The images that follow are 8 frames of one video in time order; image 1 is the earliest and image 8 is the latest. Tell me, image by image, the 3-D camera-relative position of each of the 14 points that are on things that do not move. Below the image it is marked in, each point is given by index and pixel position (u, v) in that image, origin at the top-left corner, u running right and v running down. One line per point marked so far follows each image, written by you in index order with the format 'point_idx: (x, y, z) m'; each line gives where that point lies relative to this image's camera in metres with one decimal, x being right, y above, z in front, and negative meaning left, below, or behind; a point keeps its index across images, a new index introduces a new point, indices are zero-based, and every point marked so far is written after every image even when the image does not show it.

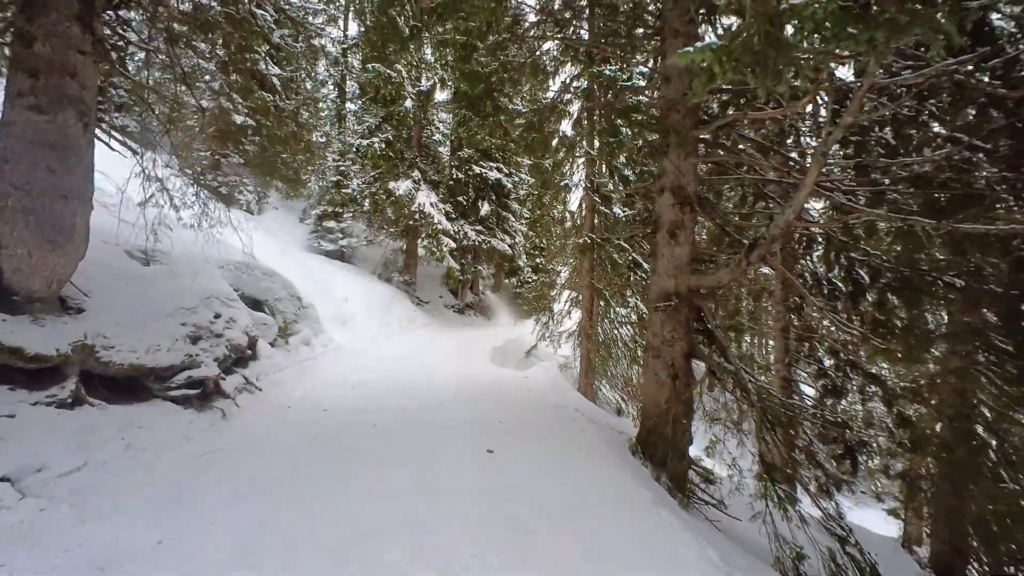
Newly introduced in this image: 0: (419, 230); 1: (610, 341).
0: (-3.0, +1.9, +15.2) m
1: (+2.3, -1.3, +11.4) m
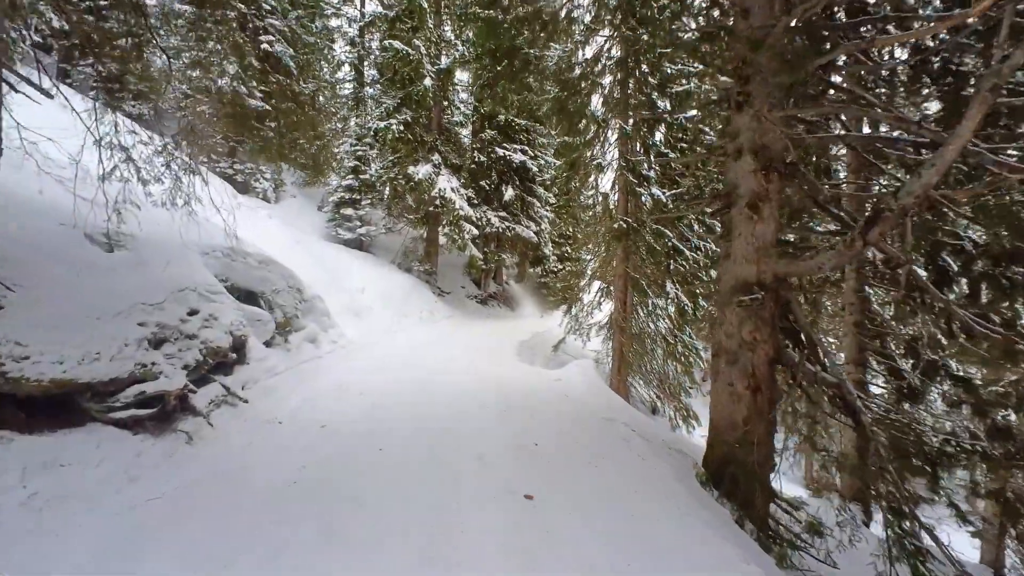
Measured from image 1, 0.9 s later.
0: (-2.3, +2.2, +14.5) m
1: (+2.9, -1.0, +10.5) m
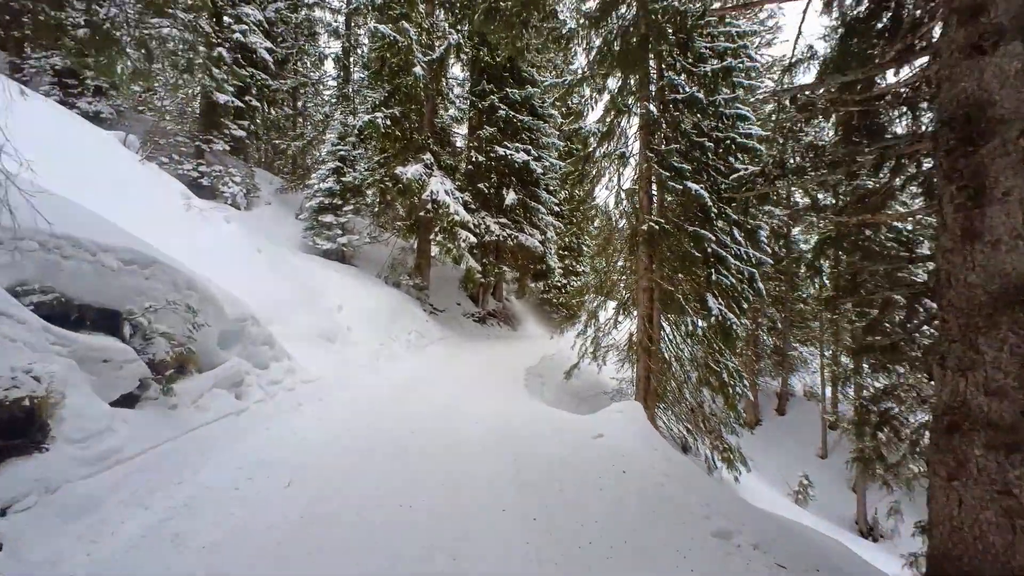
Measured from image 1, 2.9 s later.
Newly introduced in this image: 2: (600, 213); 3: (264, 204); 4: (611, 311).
0: (-2.2, +1.7, +12.8) m
1: (+3.0, -1.3, +8.8) m
2: (+1.7, +1.5, +9.3) m
3: (-7.6, +2.6, +14.5) m
4: (+2.0, -0.5, +9.8) m
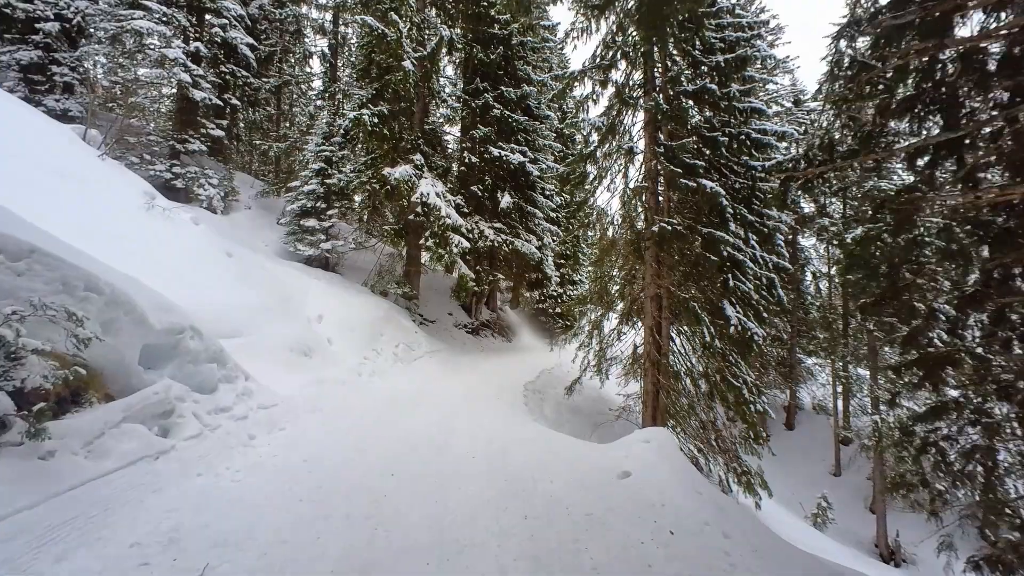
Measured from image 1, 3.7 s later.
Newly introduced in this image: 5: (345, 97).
0: (-2.3, +1.5, +12.0) m
1: (+3.0, -1.4, +8.0) m
2: (+1.6, +1.3, +8.6) m
3: (-7.8, +2.3, +13.7) m
4: (+2.0, -0.6, +9.1) m
5: (-4.3, +4.9, +12.2) m
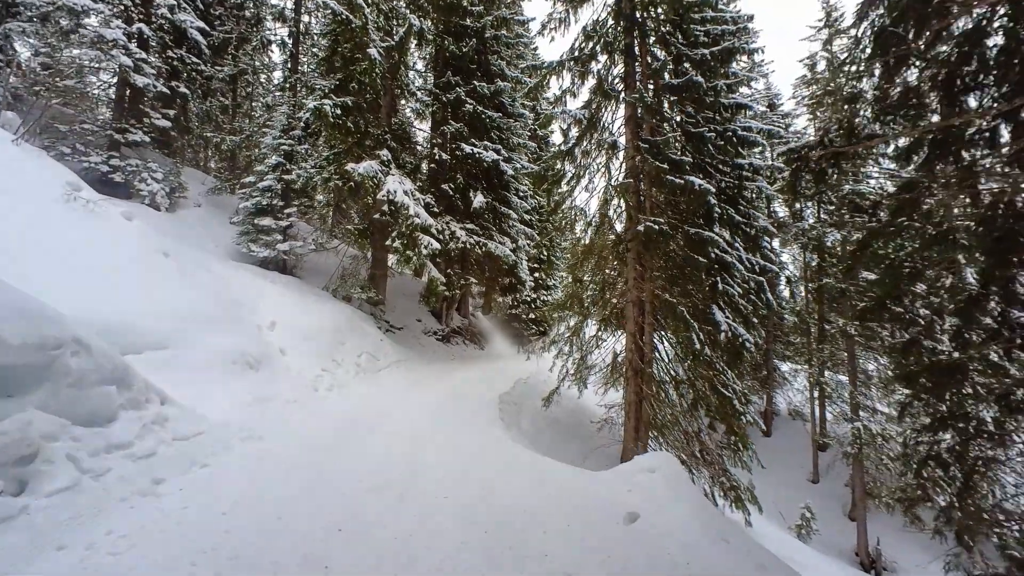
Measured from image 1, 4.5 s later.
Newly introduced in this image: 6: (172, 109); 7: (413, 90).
0: (-3.0, +1.4, +11.3) m
1: (+2.6, -1.5, +7.6) m
2: (+1.2, +1.2, +8.1) m
3: (-8.5, +2.2, +12.6) m
4: (+1.5, -0.7, +8.6) m
5: (-4.9, +4.8, +11.4) m
6: (-9.1, +4.8, +12.6) m
7: (-2.5, +4.9, +11.8) m
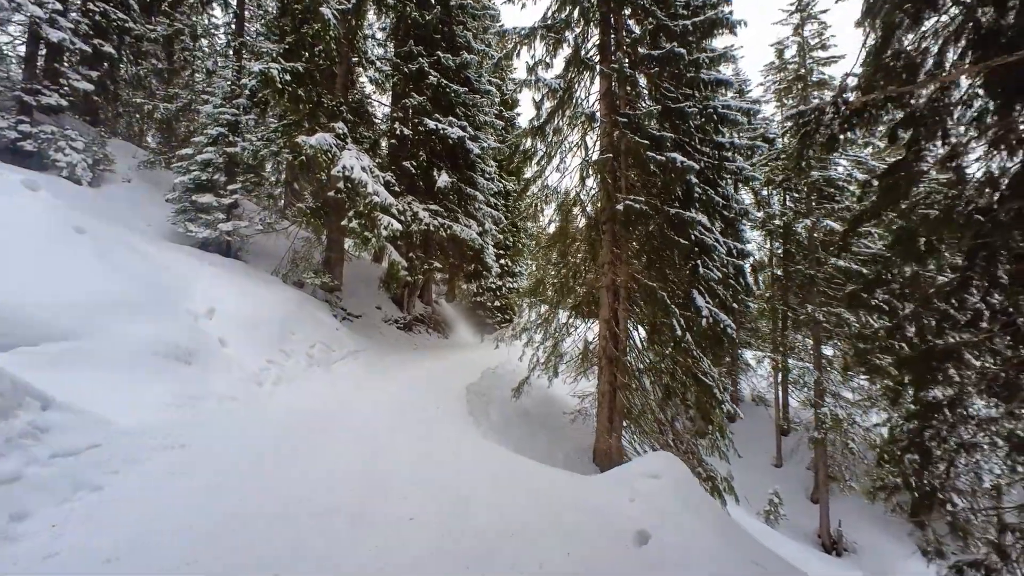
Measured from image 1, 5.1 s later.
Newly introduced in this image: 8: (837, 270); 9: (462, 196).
0: (-3.7, +1.7, +10.4) m
1: (+2.1, -1.3, +7.3) m
2: (+0.7, +1.5, +7.6) m
3: (-9.3, +2.6, +11.3) m
4: (+1.0, -0.4, +8.1) m
5: (-5.7, +5.1, +10.3) m
6: (-9.9, +5.1, +11.2) m
7: (-3.2, +5.3, +10.9) m
8: (+6.8, +0.4, +10.0) m
9: (-1.3, +2.3, +11.8) m
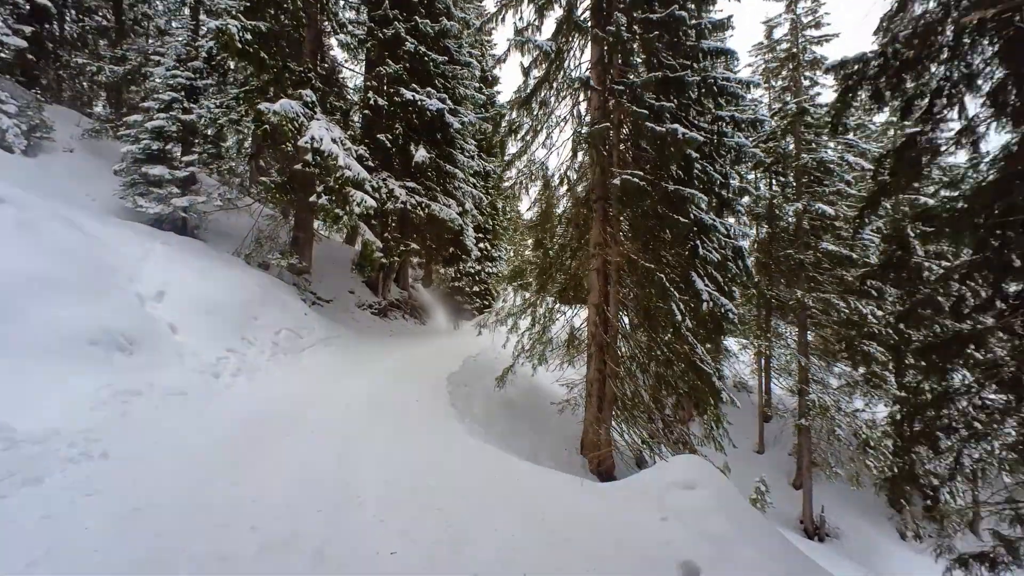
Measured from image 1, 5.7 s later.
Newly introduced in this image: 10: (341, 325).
0: (-4.1, +2.1, +9.7) m
1: (+1.9, -1.0, +6.9) m
2: (+0.5, +1.8, +7.1) m
3: (-9.7, +3.0, +10.2) m
4: (+0.7, -0.2, +7.7) m
5: (-6.0, +5.5, +9.3) m
6: (-10.2, +5.5, +10.0) m
7: (-3.6, +5.6, +10.1) m
8: (+6.5, +0.7, +9.8) m
9: (-1.7, +2.6, +11.1) m
10: (-3.5, -0.8, +9.8) m
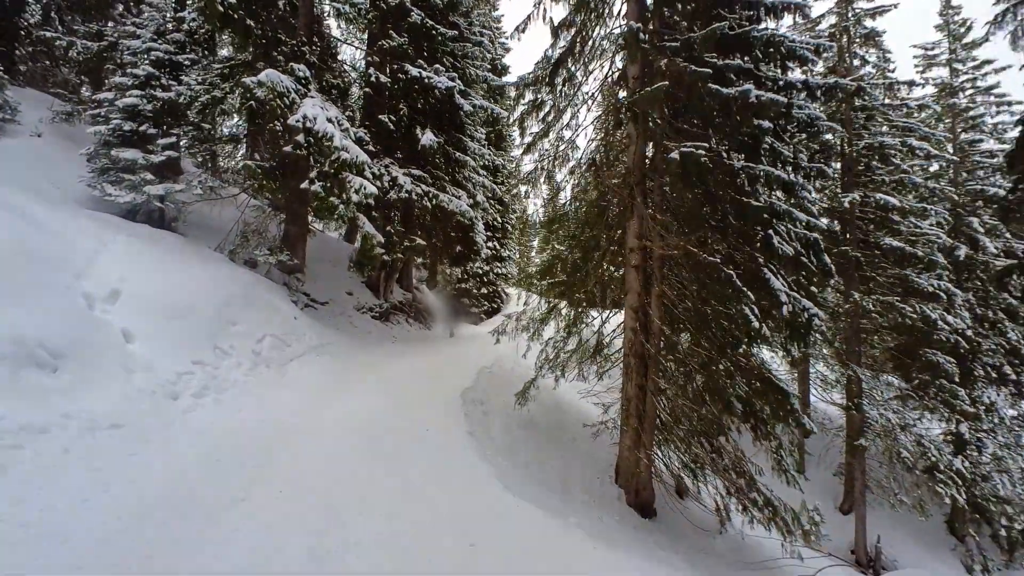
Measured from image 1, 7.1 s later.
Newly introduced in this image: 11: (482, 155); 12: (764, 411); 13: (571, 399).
0: (-3.7, +2.1, +8.6) m
1: (+2.2, -1.0, +5.8) m
2: (+0.8, +1.8, +6.0) m
3: (-9.4, +3.0, +9.2) m
4: (+1.0, -0.2, +6.6) m
5: (-5.7, +5.5, +8.3) m
6: (-9.9, +5.5, +9.0) m
7: (-3.3, +5.6, +9.0) m
8: (+6.8, +0.7, +8.7) m
9: (-1.4, +2.6, +10.0) m
10: (-3.2, -0.8, +8.7) m
11: (-0.7, +2.9, +10.5) m
12: (+2.9, -1.3, +5.8) m
13: (+0.9, -1.8, +7.9) m
